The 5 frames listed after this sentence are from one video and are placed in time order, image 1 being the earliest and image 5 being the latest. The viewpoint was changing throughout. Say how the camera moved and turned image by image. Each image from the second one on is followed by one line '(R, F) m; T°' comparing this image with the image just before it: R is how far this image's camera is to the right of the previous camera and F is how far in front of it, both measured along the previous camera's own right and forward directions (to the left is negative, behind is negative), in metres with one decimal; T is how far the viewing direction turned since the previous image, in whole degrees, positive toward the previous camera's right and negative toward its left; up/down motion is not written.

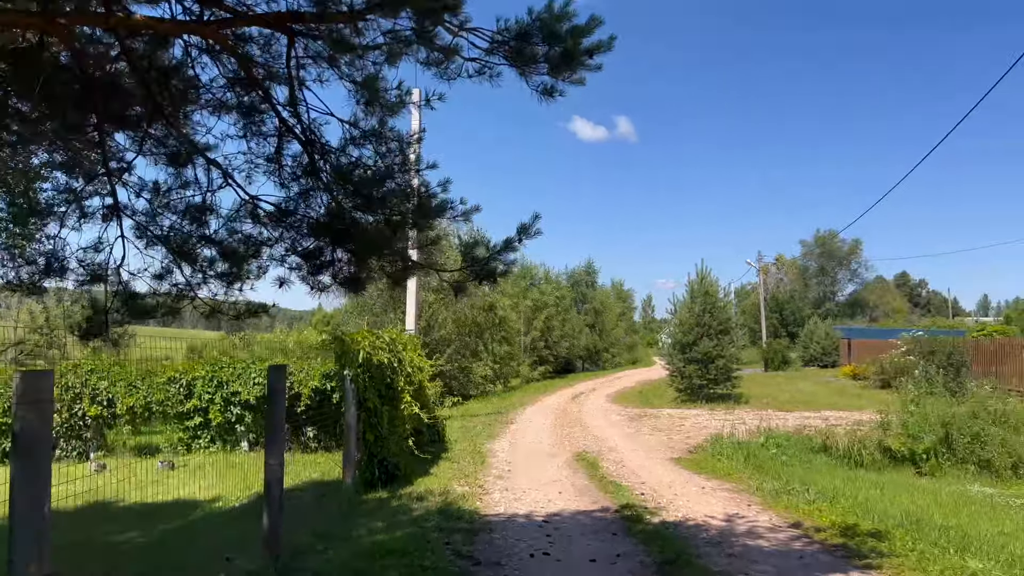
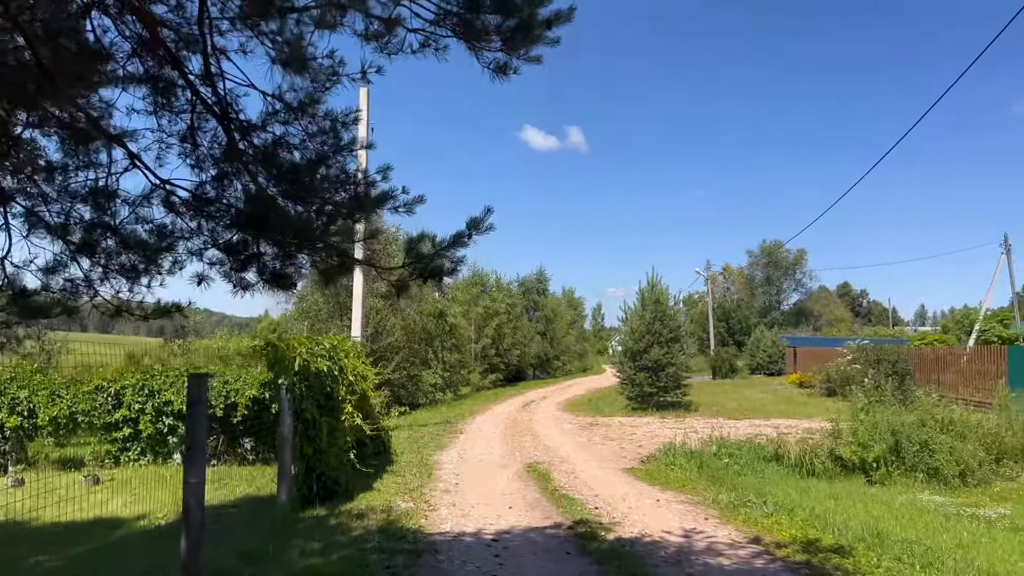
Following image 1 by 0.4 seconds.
(0.0, +0.3) m; +4°
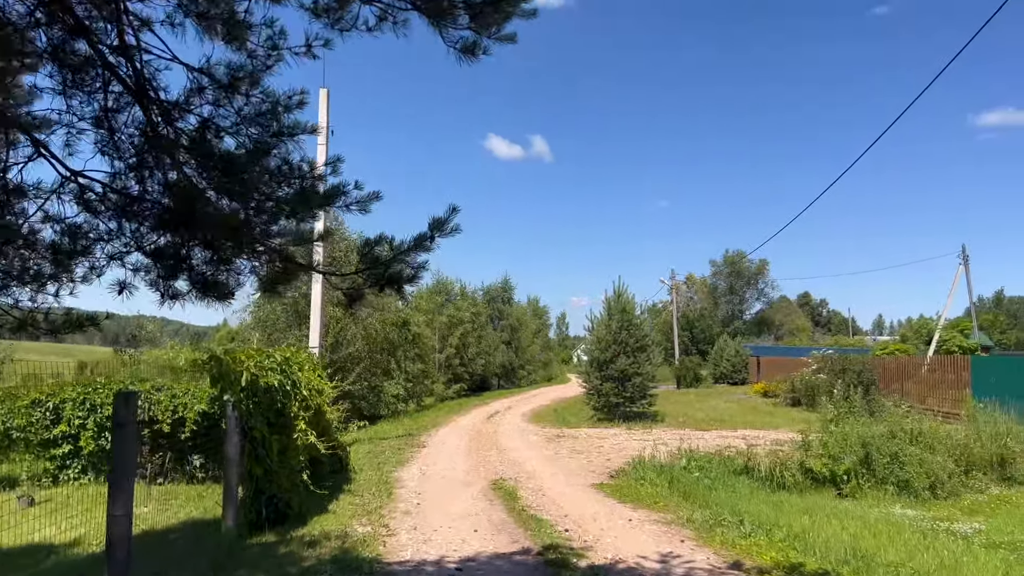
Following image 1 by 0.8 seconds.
(0.0, +0.4) m; +3°
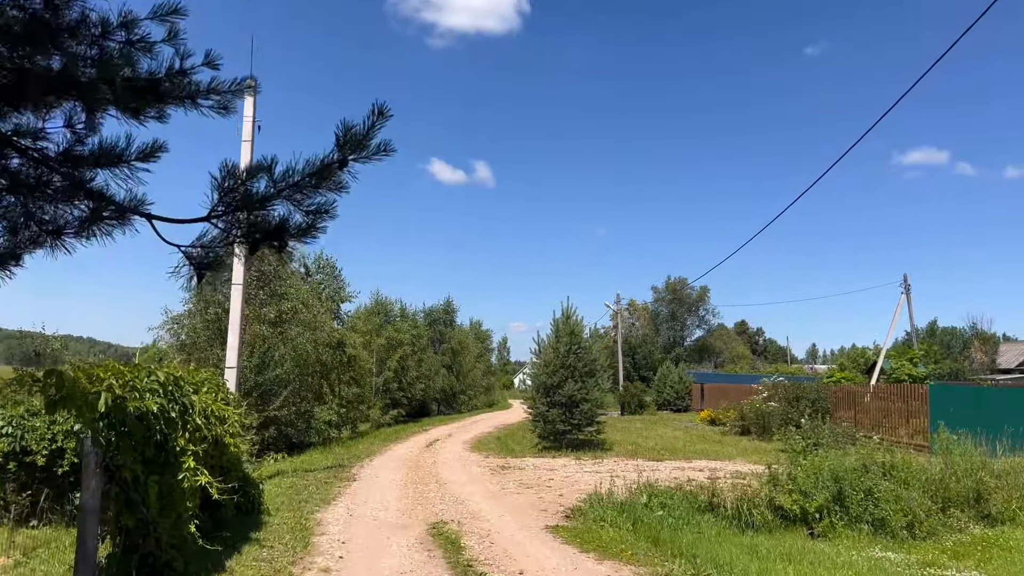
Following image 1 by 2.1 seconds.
(-0.1, +1.2) m; +4°
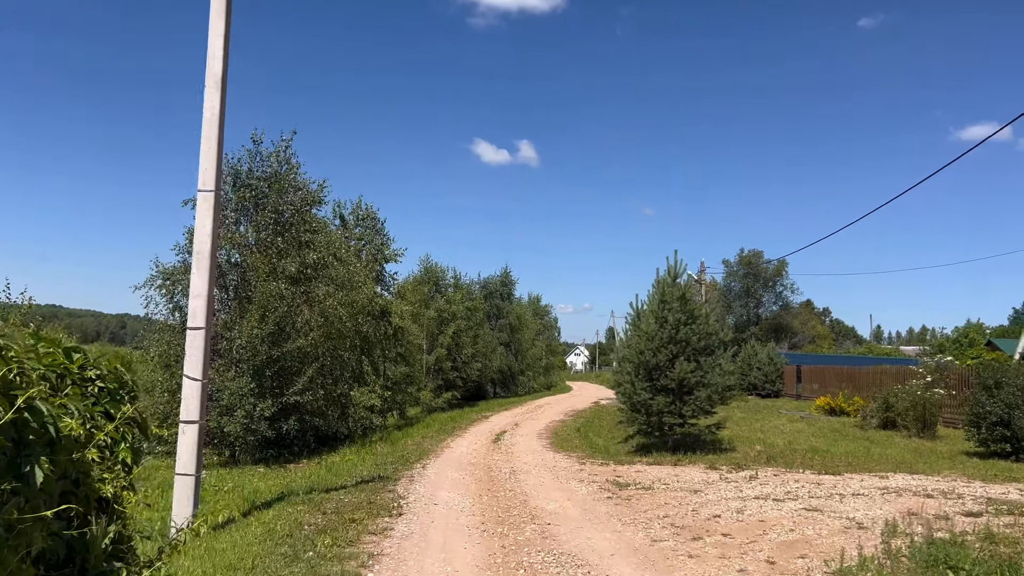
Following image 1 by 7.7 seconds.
(-0.9, +4.8) m; -3°
